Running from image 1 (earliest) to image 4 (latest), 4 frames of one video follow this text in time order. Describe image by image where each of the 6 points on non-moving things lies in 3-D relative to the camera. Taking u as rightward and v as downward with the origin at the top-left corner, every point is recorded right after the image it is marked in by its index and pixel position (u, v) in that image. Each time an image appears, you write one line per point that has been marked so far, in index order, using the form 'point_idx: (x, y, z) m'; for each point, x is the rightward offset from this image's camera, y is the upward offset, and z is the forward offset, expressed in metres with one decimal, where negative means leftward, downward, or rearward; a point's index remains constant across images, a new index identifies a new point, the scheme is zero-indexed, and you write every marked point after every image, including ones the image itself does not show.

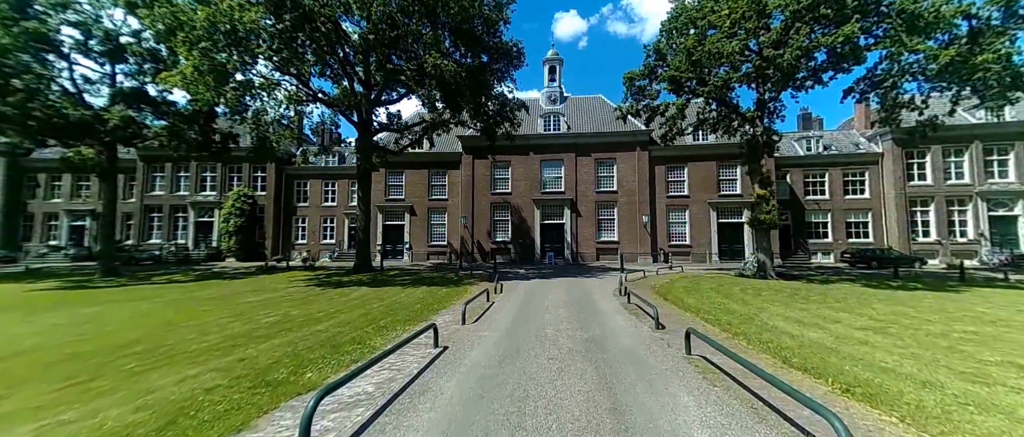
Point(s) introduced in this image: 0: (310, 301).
0: (-6.5, -2.7, +10.8) m
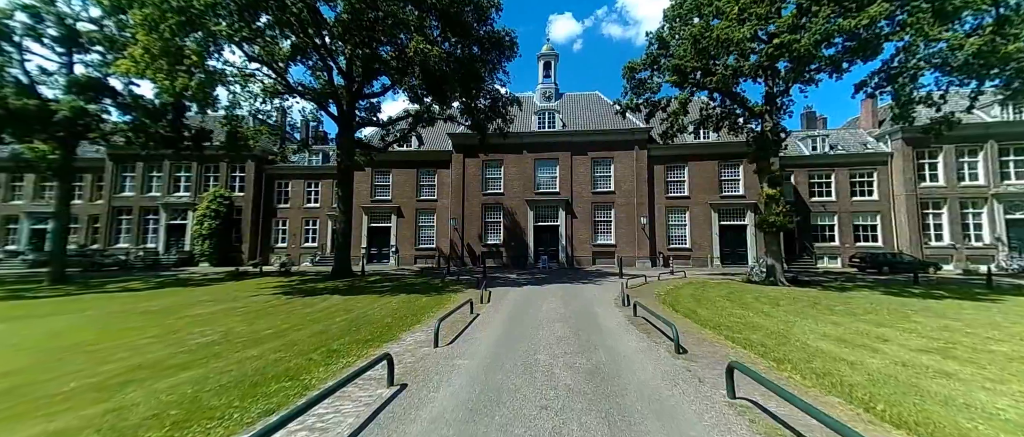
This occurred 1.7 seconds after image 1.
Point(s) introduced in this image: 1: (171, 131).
0: (-6.8, -2.6, +9.3) m
1: (-18.4, +4.8, +18.1) m
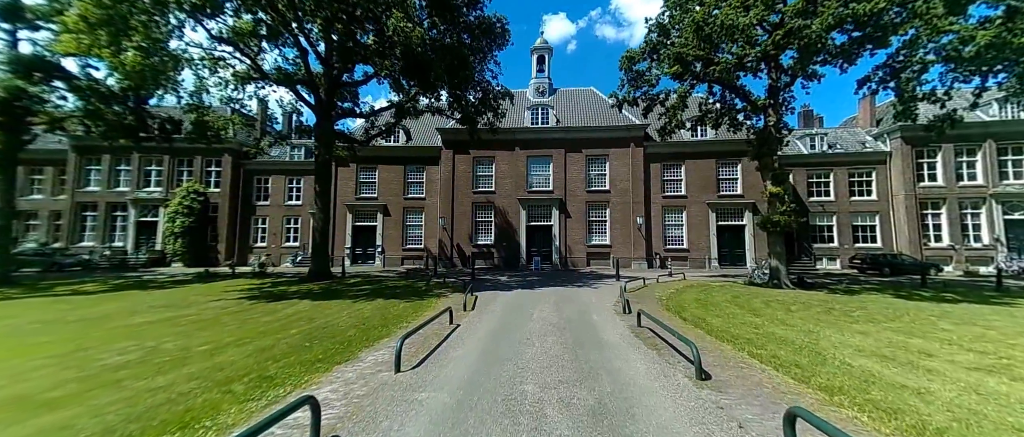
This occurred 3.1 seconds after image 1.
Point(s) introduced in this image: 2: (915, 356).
0: (-7.2, -2.5, +8.1) m
1: (-18.9, +4.9, +16.7) m
2: (+6.7, -2.3, +5.6) m
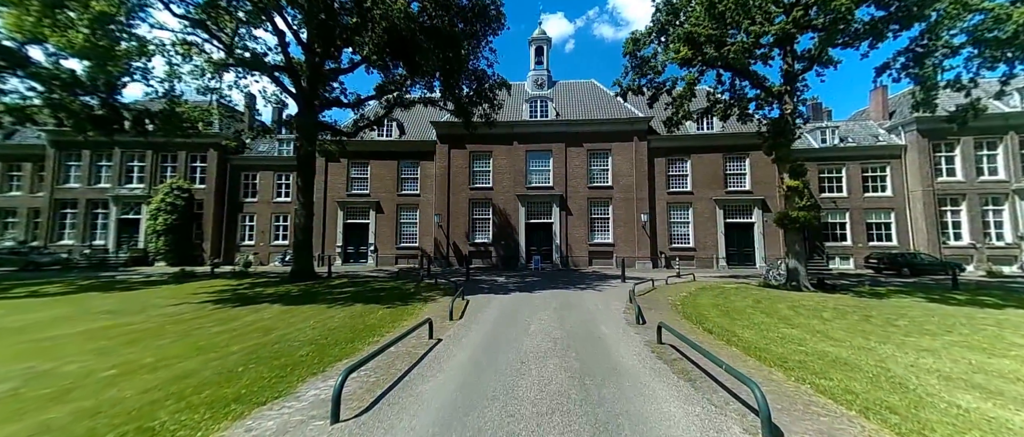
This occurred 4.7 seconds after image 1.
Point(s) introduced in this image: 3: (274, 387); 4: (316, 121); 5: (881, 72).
0: (-7.3, -2.4, +6.8) m
1: (-19.0, +5.1, +15.4) m
2: (+6.6, -2.2, +4.3) m
3: (-2.7, -2.0, +3.9) m
4: (-10.0, +4.9, +17.1) m
5: (+18.9, +7.4, +16.9) m
